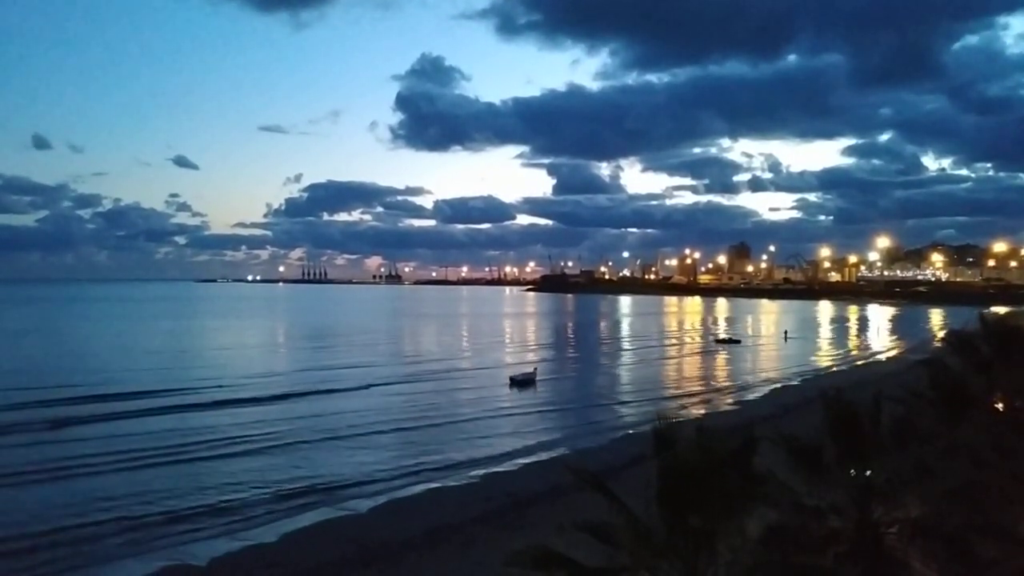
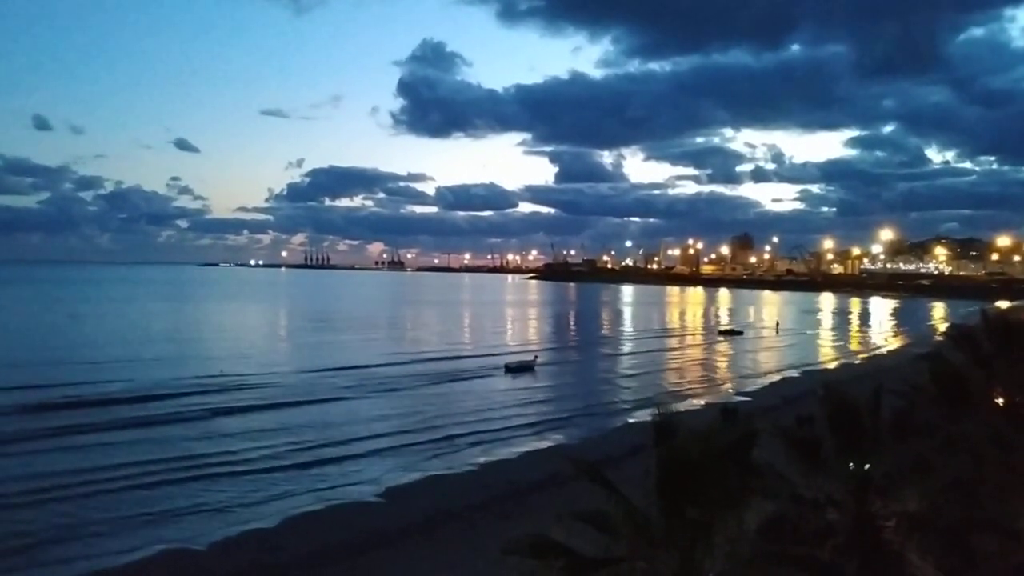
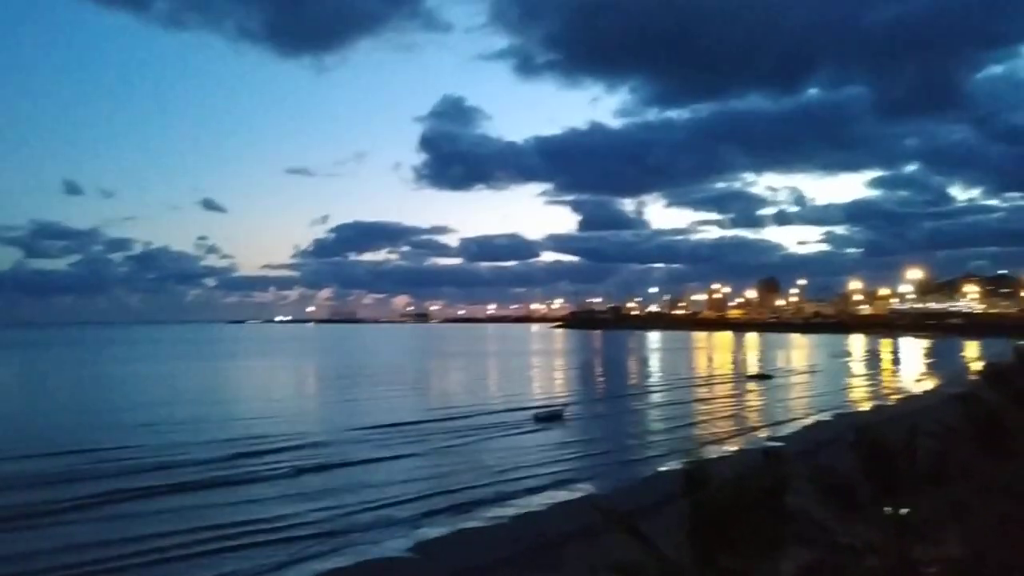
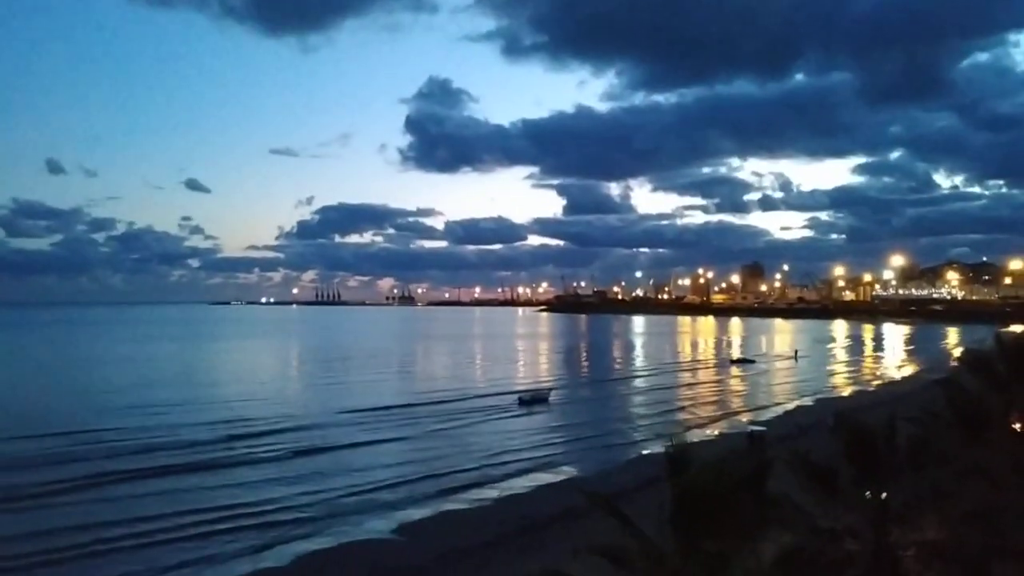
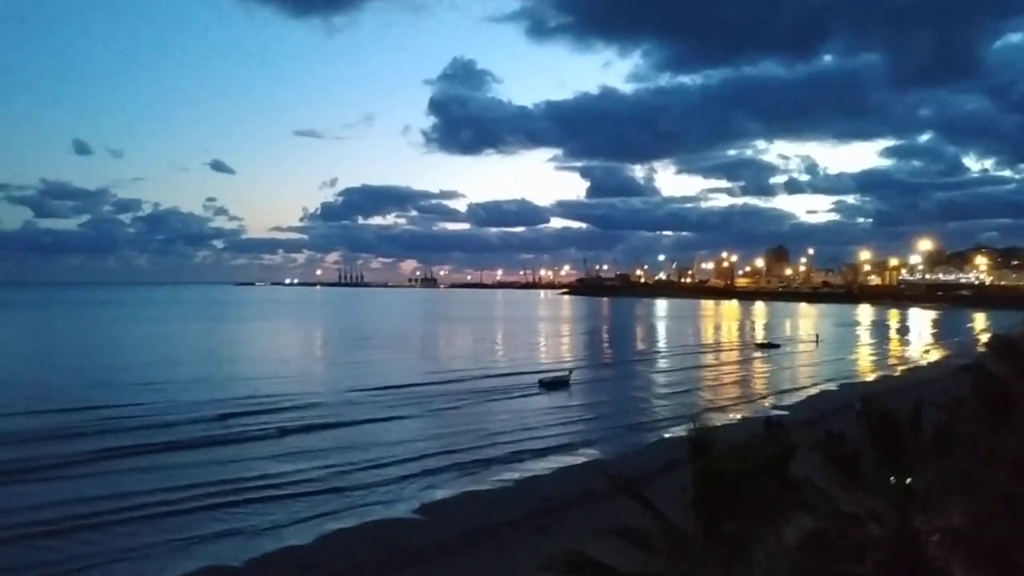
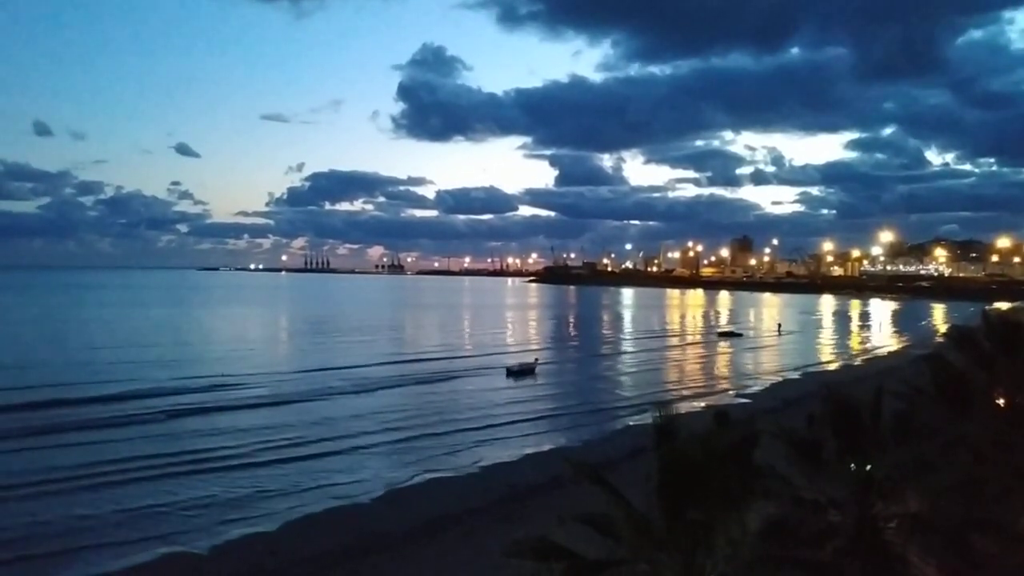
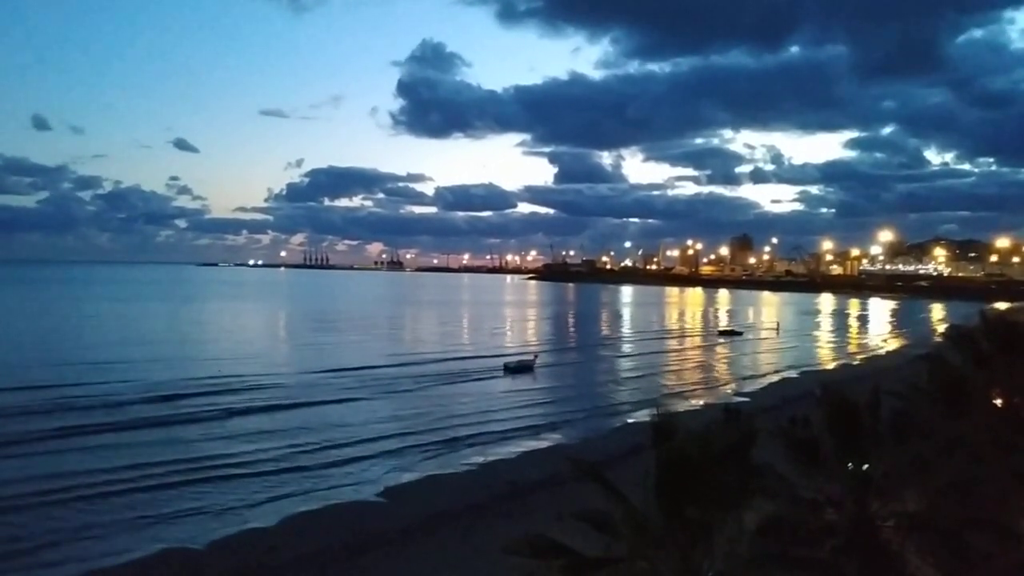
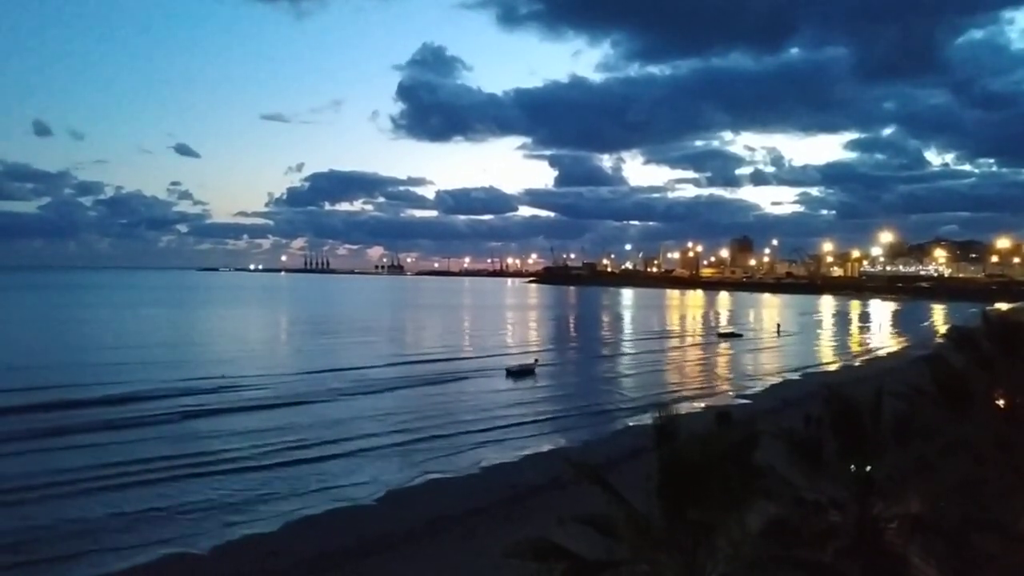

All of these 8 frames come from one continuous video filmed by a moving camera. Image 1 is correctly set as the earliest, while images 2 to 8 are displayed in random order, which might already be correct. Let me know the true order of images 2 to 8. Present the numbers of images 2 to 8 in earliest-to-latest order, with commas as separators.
6, 8, 2, 7, 5, 3, 4
